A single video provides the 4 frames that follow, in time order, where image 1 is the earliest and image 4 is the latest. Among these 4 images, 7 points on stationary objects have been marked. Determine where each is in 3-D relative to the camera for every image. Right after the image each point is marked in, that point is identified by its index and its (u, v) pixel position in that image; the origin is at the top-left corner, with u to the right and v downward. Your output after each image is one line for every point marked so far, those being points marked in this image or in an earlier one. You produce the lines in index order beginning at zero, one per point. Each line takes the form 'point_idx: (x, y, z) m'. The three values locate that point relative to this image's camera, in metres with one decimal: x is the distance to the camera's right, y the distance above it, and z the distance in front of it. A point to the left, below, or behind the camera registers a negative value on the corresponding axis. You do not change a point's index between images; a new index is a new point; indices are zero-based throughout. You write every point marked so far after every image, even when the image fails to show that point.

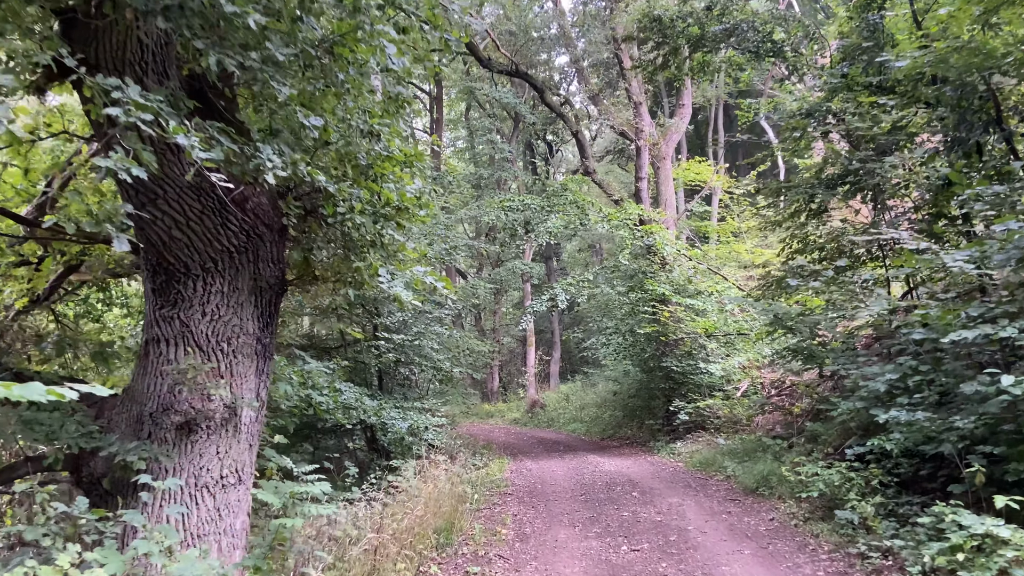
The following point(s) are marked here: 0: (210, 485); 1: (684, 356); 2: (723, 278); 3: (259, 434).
0: (-2.4, -1.5, +4.1) m
1: (+3.5, -1.4, +10.6) m
2: (+4.4, +0.2, +10.9) m
3: (-2.3, -1.3, +4.7) m
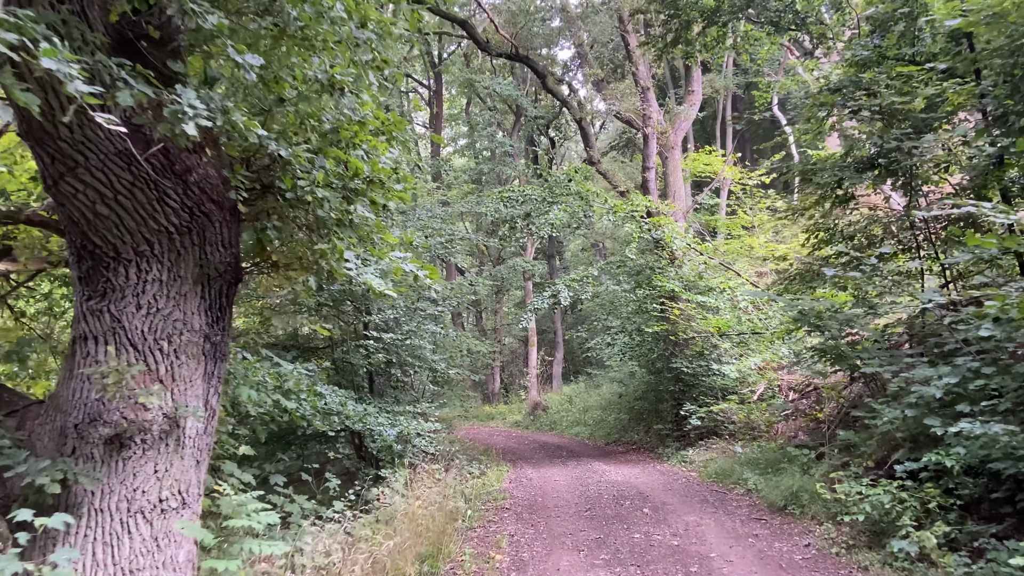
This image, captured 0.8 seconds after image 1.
0: (-2.4, -1.5, +3.4) m
1: (+3.5, -1.3, +9.9) m
2: (+4.3, +0.3, +10.2) m
3: (-2.3, -1.2, +4.0) m
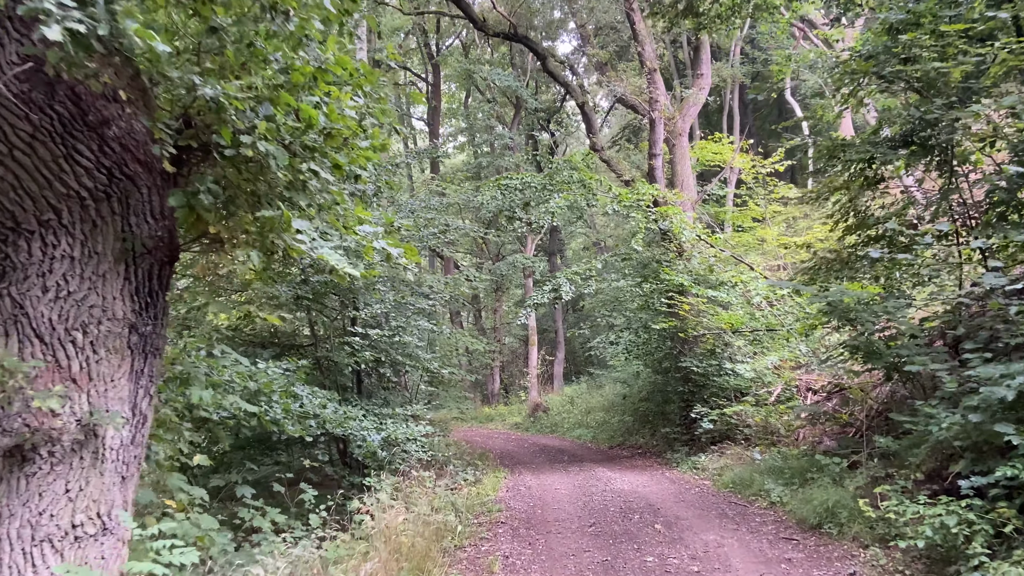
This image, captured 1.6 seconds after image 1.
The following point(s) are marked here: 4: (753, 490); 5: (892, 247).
0: (-2.5, -1.3, +2.8) m
1: (+3.4, -1.2, +9.3) m
2: (+4.3, +0.4, +9.5) m
3: (-2.4, -1.1, +3.4) m
4: (+2.7, -2.3, +5.9) m
5: (+4.4, +0.5, +6.0) m
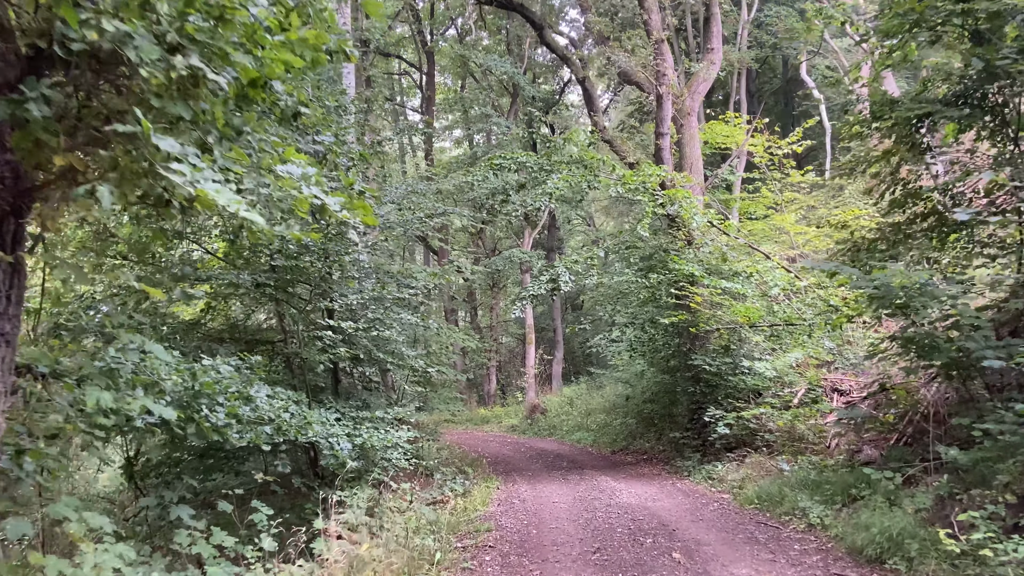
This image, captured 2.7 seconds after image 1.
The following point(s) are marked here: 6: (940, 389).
0: (-2.5, -1.2, +1.9) m
1: (+3.3, -1.0, +8.4) m
2: (+4.2, +0.6, +8.7) m
3: (-2.5, -0.9, +2.5) m
4: (+2.6, -2.1, +5.1) m
5: (+4.3, +0.6, +5.2) m
6: (+4.1, -1.0, +5.0) m
